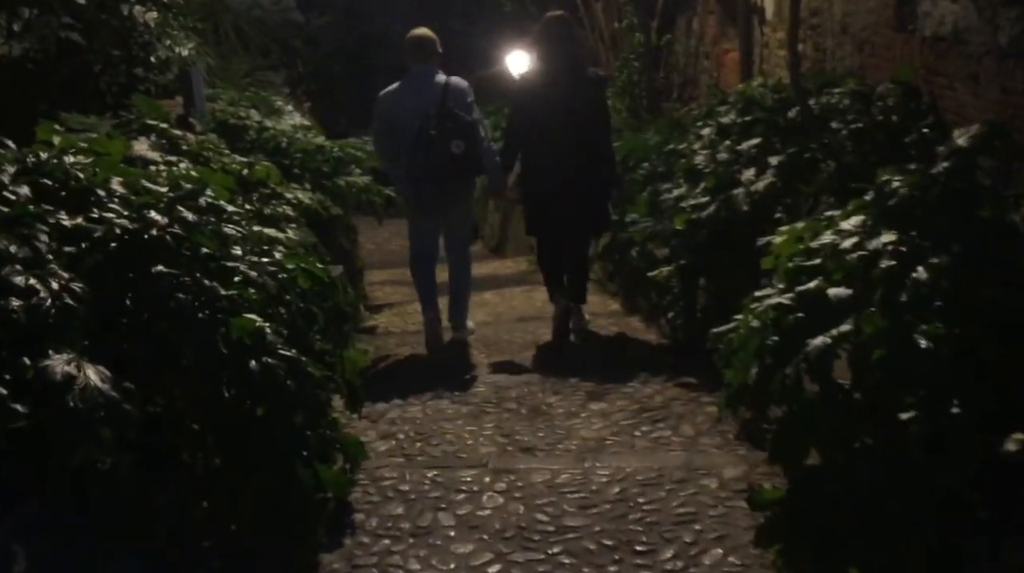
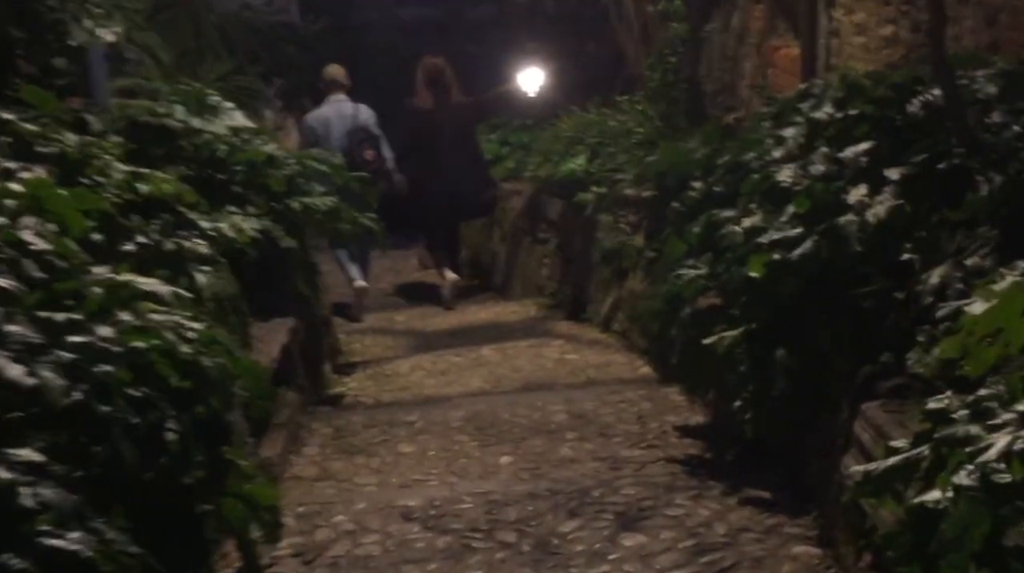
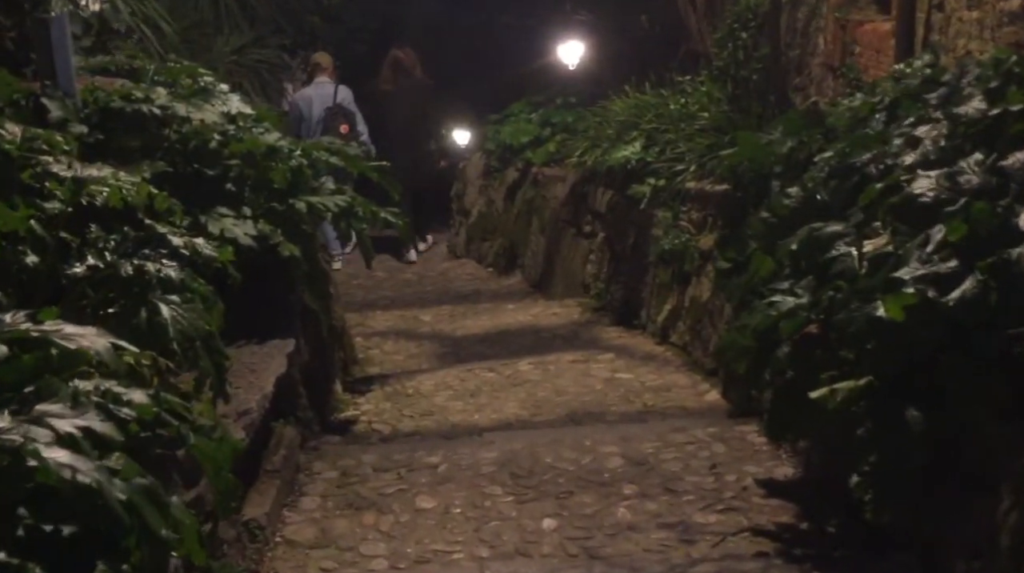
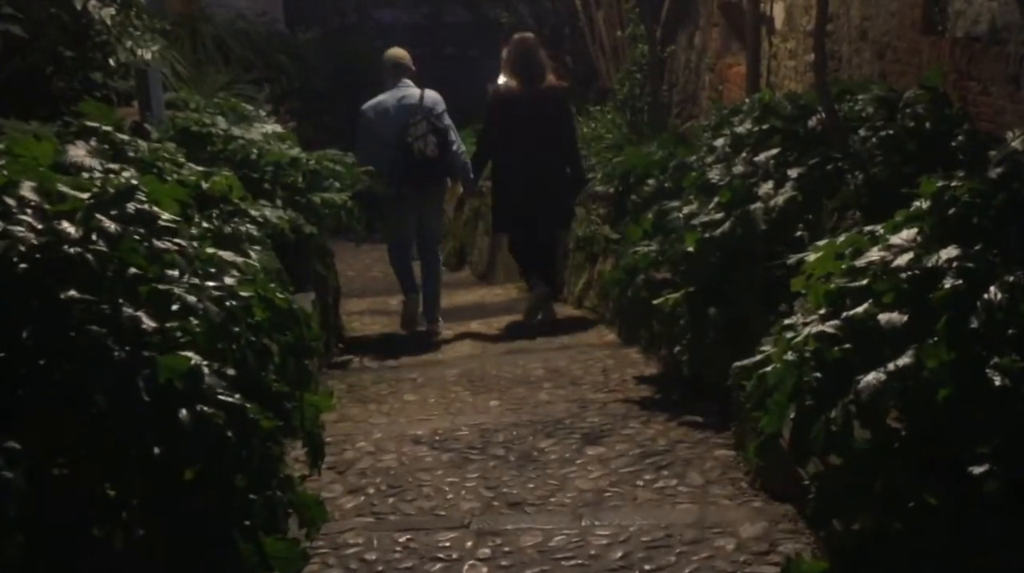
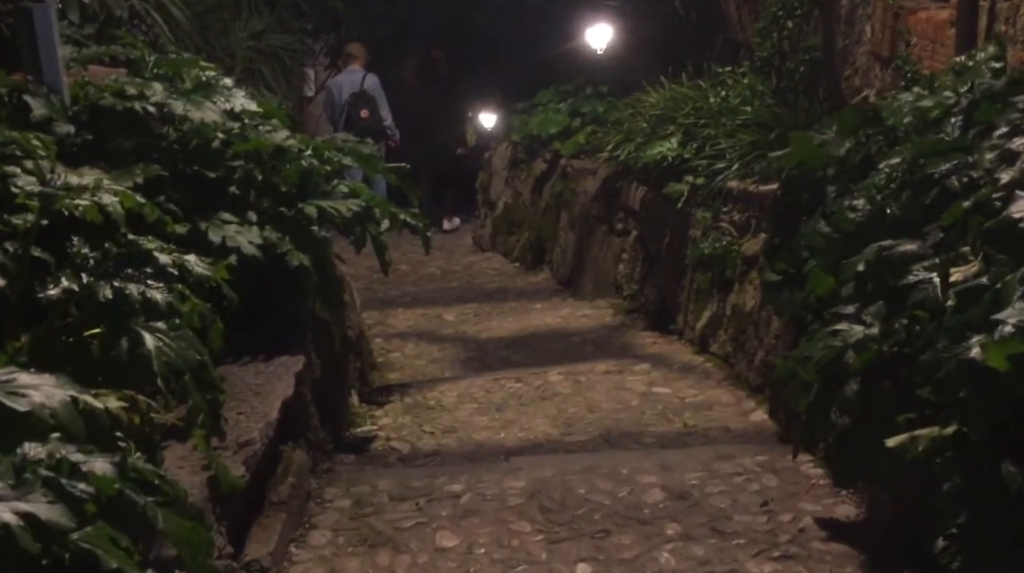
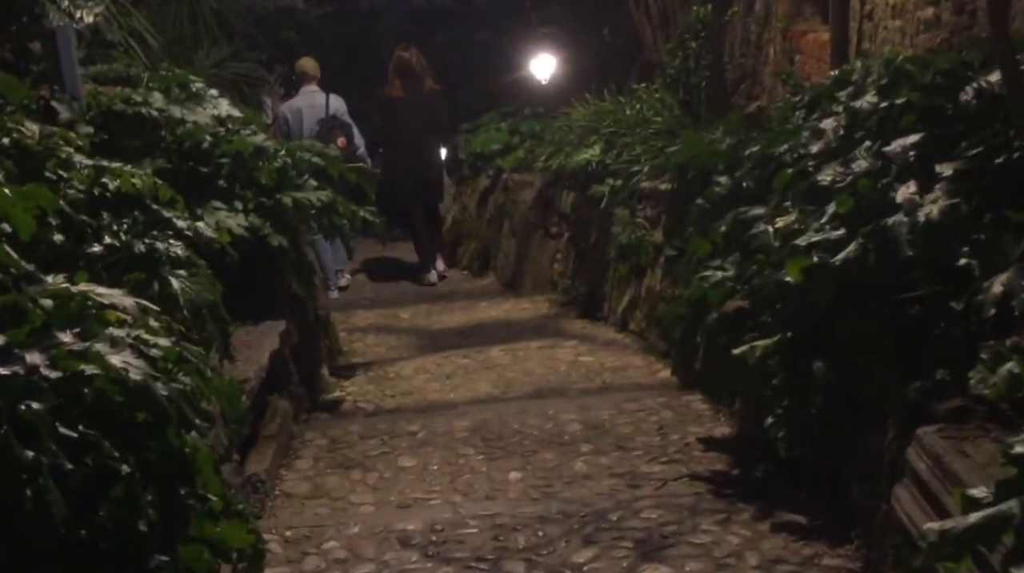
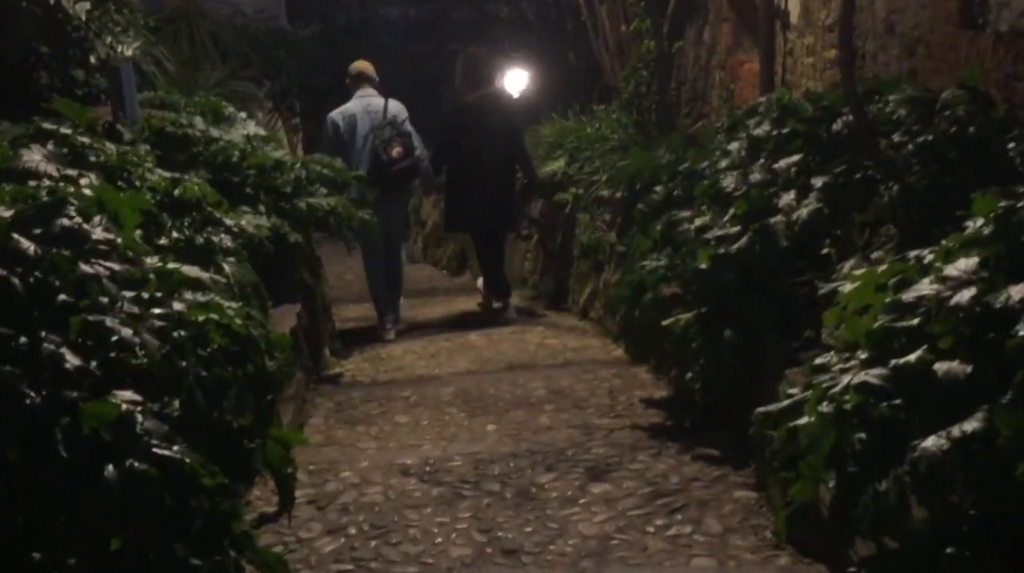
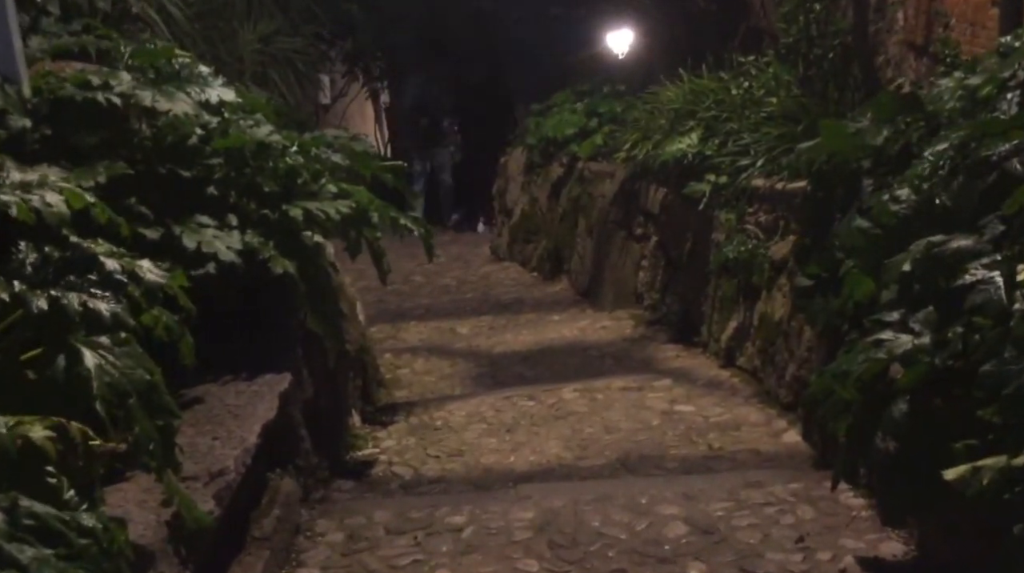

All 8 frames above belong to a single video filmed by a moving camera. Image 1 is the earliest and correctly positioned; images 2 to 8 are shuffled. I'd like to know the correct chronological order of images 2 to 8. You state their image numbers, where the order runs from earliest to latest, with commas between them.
4, 7, 2, 6, 3, 5, 8
